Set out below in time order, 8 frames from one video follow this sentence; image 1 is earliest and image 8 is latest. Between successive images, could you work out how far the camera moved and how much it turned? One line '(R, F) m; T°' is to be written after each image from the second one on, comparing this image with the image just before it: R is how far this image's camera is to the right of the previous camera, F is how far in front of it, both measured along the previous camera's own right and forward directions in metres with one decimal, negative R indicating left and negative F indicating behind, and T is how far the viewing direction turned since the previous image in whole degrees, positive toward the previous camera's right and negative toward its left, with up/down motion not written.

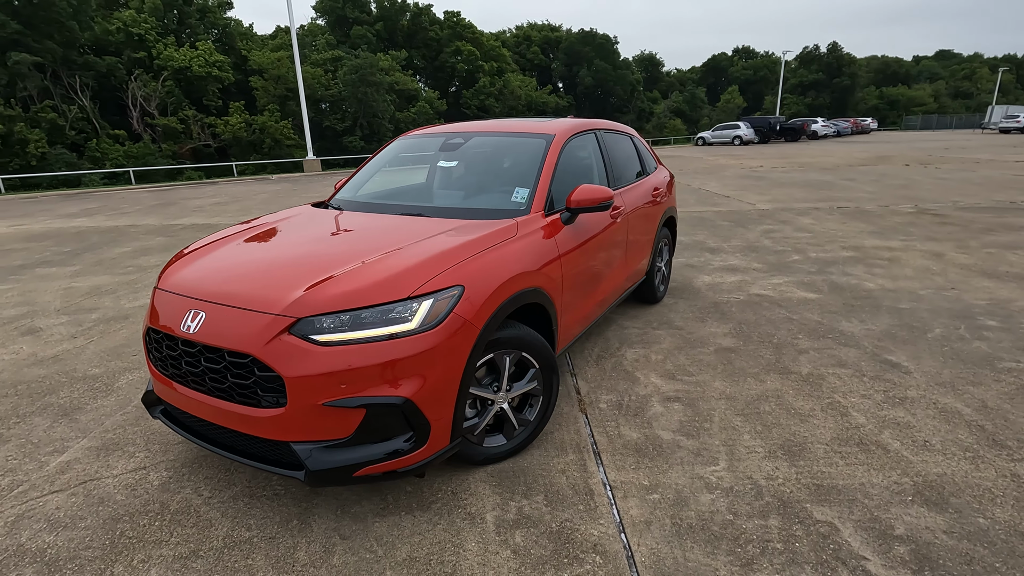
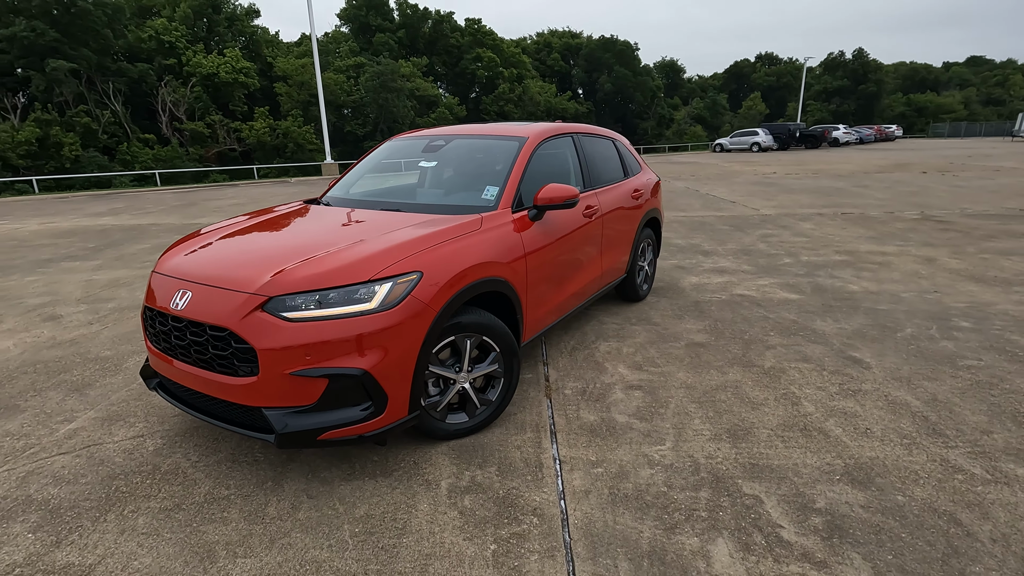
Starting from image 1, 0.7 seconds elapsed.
(+0.3, -0.2) m; -2°
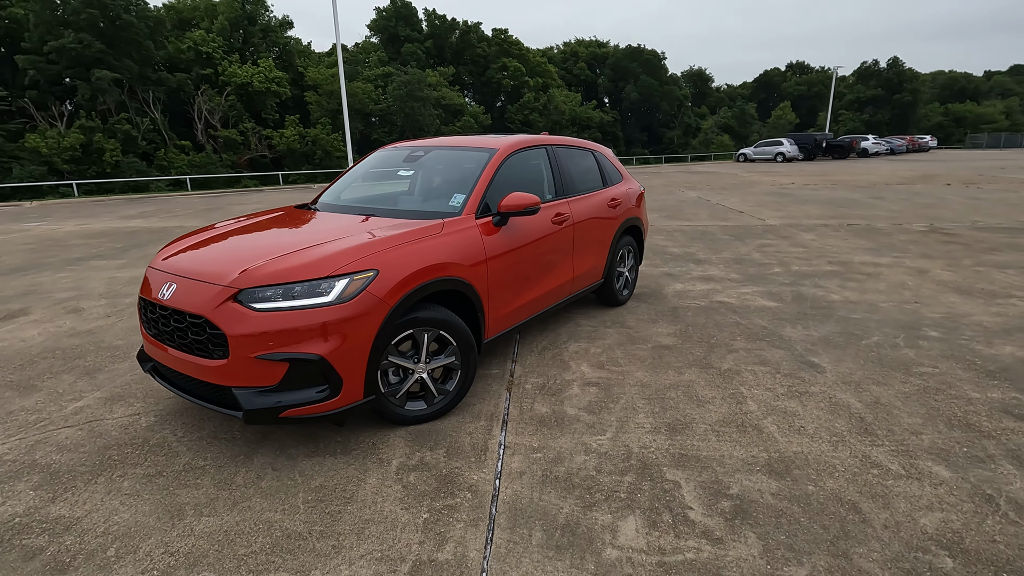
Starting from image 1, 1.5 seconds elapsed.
(+0.4, -0.2) m; -3°
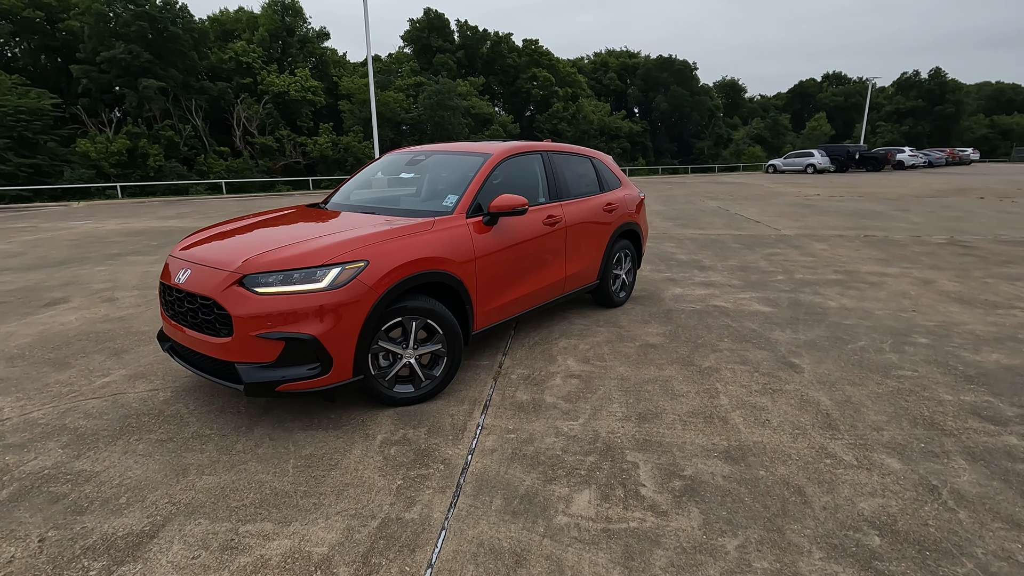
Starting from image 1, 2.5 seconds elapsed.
(+0.3, -0.2) m; -3°
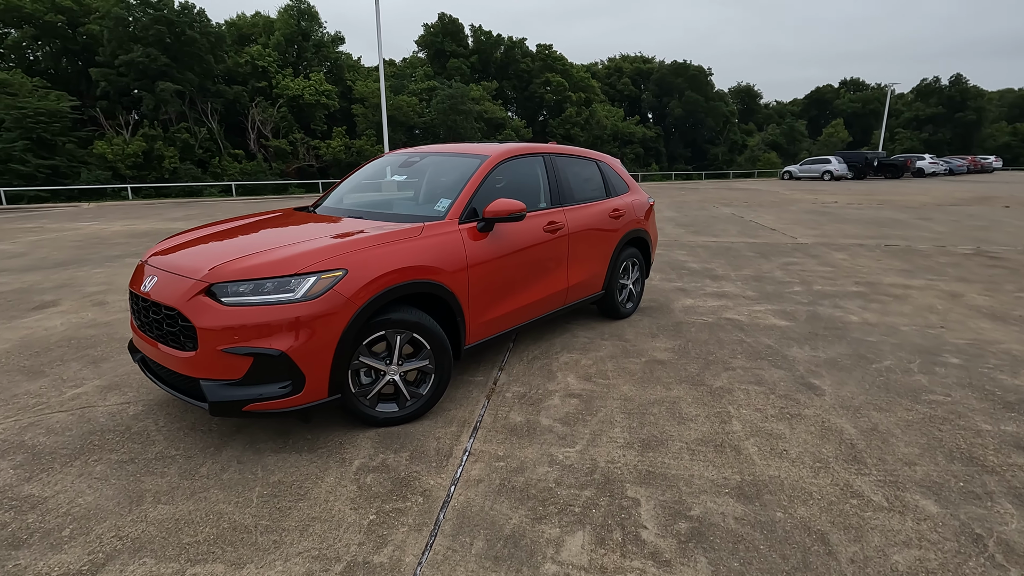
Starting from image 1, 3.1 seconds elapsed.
(+0.1, +0.3) m; -1°
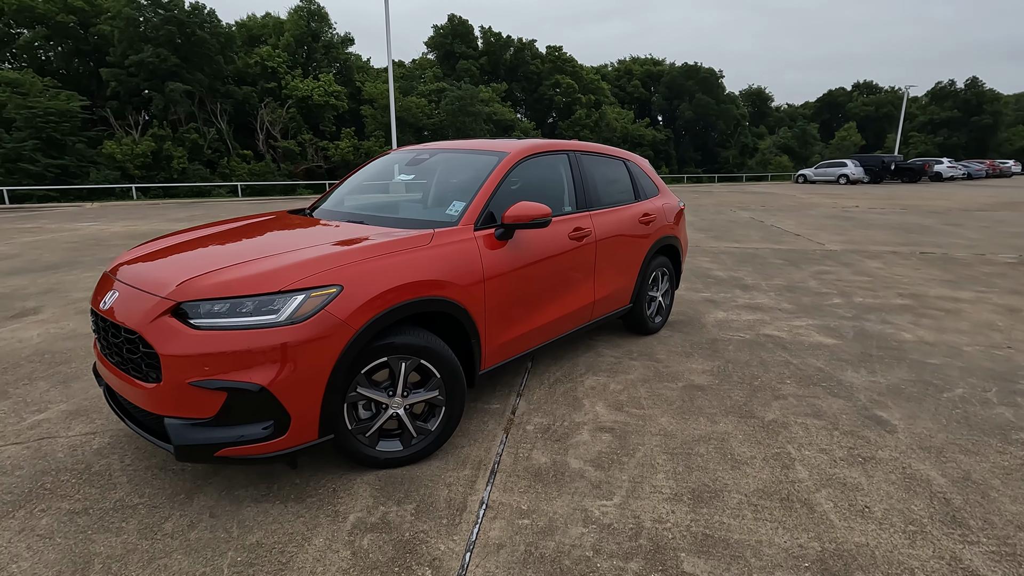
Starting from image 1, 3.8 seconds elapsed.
(-0.1, +0.5) m; -1°
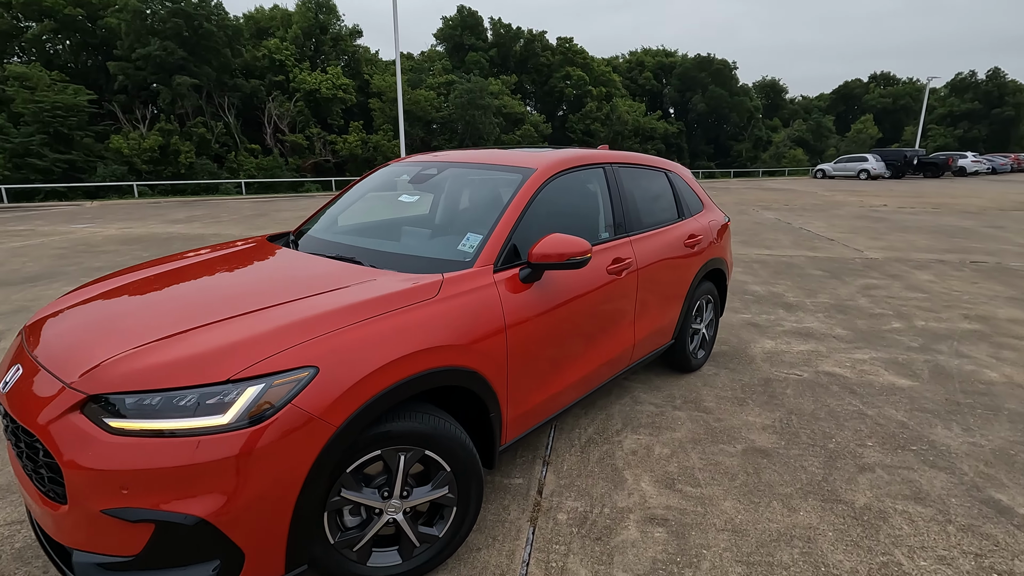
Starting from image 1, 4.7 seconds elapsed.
(-0.1, +0.6) m; -1°
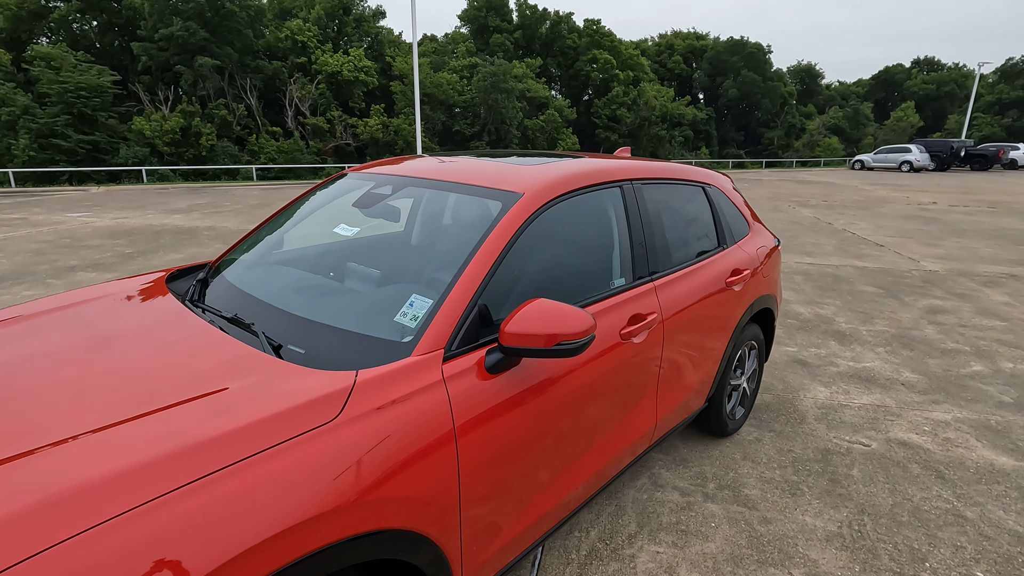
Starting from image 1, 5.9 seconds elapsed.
(+0.2, +0.8) m; -2°
